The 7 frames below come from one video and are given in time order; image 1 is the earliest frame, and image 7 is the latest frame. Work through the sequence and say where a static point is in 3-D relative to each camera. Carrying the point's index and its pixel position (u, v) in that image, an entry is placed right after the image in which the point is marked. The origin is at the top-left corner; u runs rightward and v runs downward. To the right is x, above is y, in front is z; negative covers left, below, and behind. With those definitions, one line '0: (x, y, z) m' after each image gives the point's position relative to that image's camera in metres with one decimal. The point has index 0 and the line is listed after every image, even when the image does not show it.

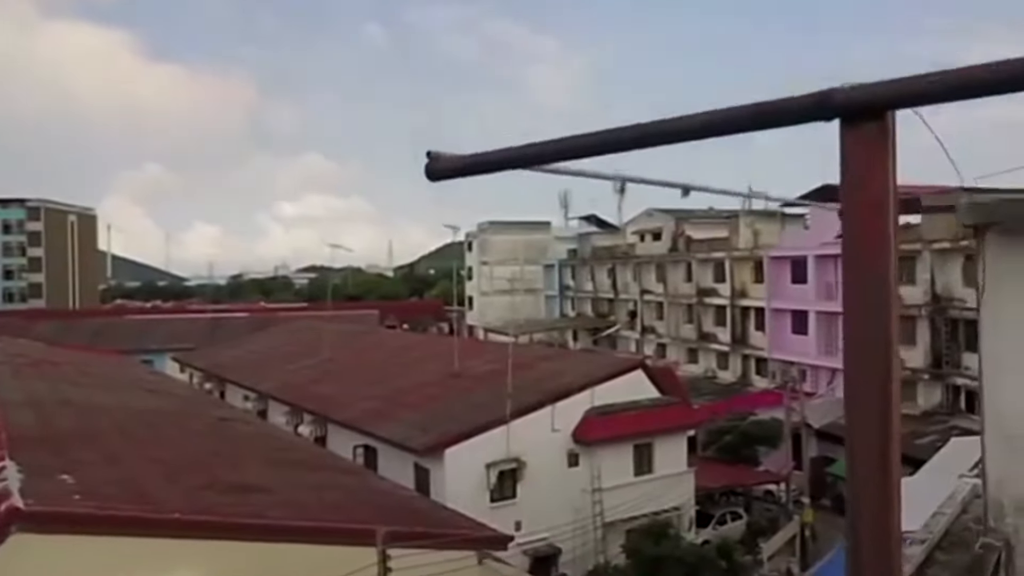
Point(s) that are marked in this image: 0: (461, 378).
0: (-0.9, -1.5, +15.4) m
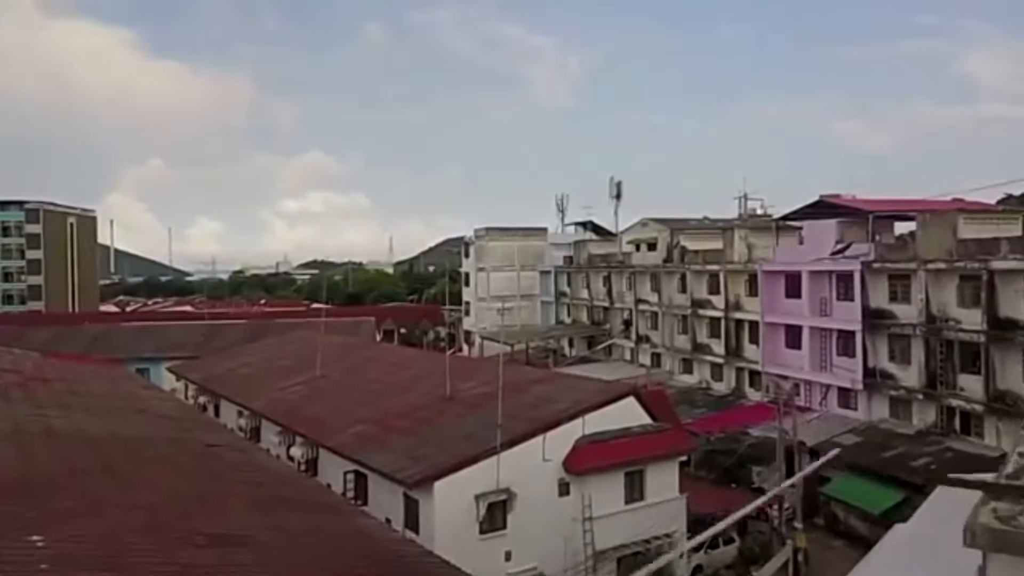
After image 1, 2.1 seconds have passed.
0: (-1.0, -1.9, +15.3) m
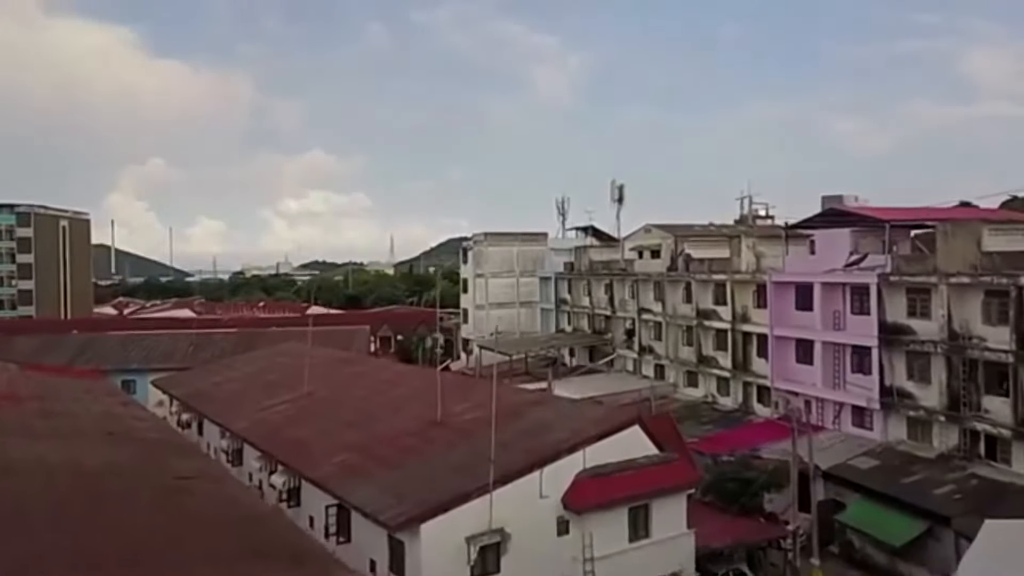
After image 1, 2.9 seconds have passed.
0: (-1.1, -2.2, +14.3) m
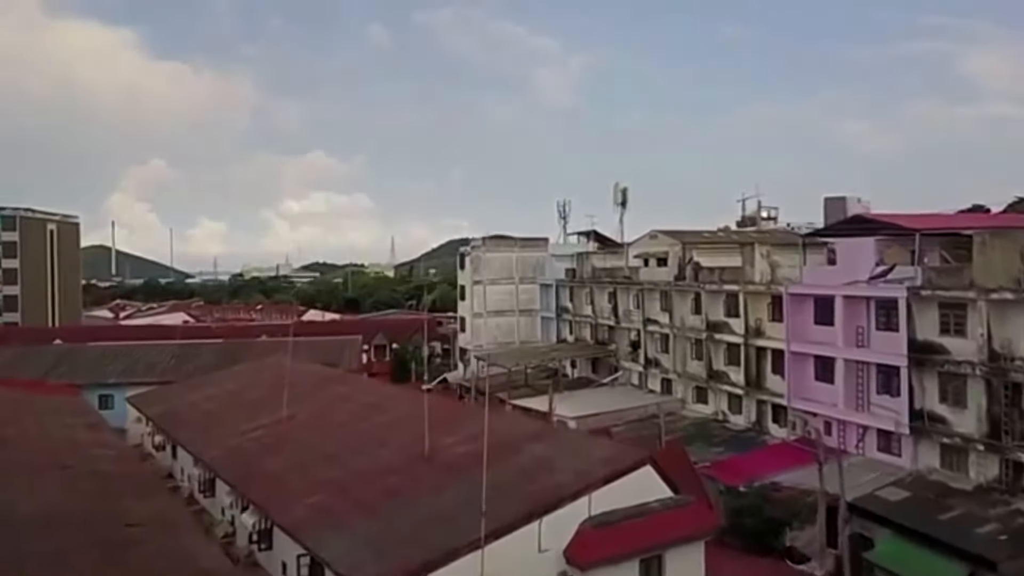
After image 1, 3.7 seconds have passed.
0: (-1.1, -2.4, +12.8) m
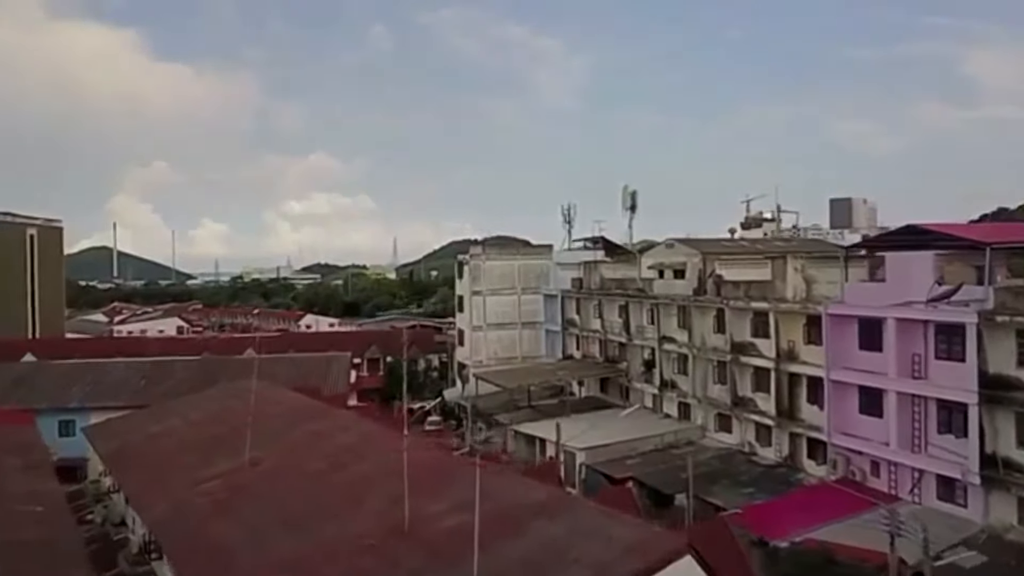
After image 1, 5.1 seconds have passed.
0: (-1.1, -2.8, +10.2) m
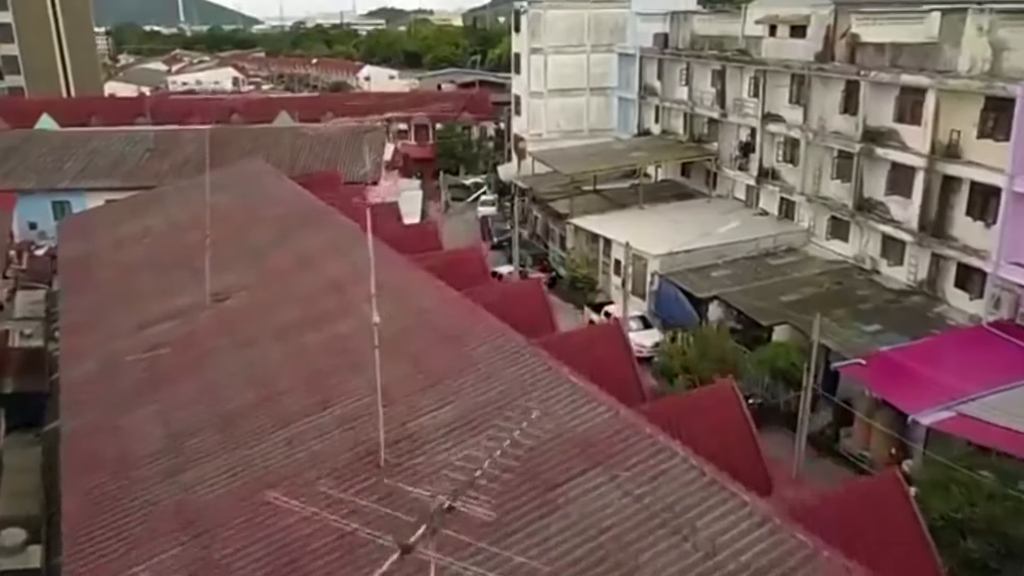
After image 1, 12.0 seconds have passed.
0: (-1.2, -2.9, +10.4) m
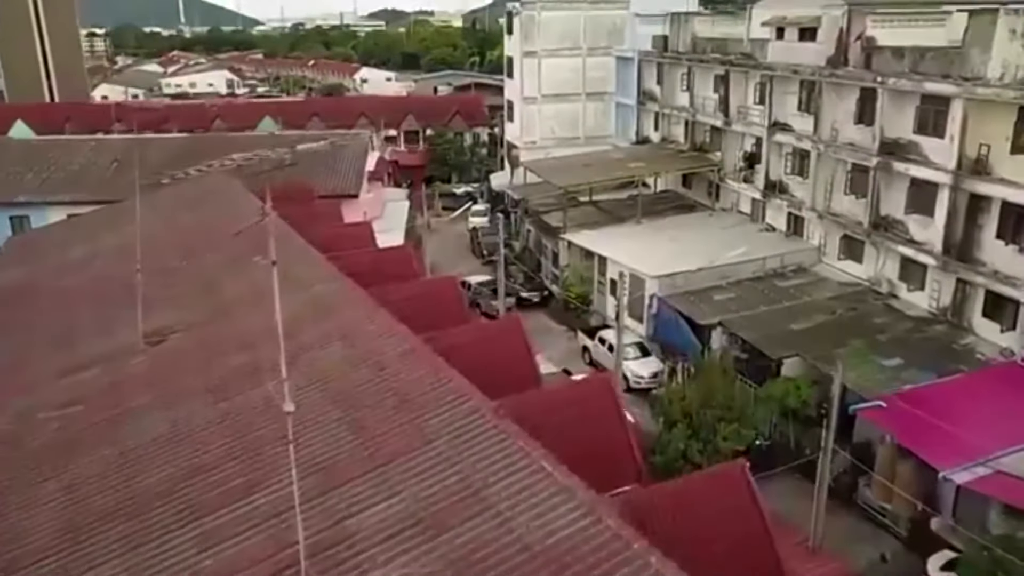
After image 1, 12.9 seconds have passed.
0: (-1.5, -3.4, +8.8) m
